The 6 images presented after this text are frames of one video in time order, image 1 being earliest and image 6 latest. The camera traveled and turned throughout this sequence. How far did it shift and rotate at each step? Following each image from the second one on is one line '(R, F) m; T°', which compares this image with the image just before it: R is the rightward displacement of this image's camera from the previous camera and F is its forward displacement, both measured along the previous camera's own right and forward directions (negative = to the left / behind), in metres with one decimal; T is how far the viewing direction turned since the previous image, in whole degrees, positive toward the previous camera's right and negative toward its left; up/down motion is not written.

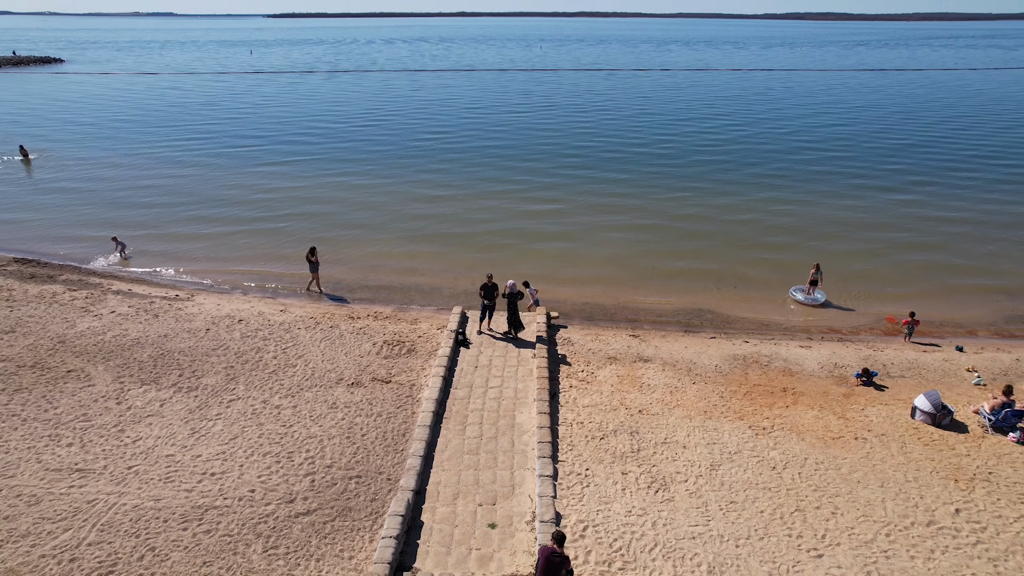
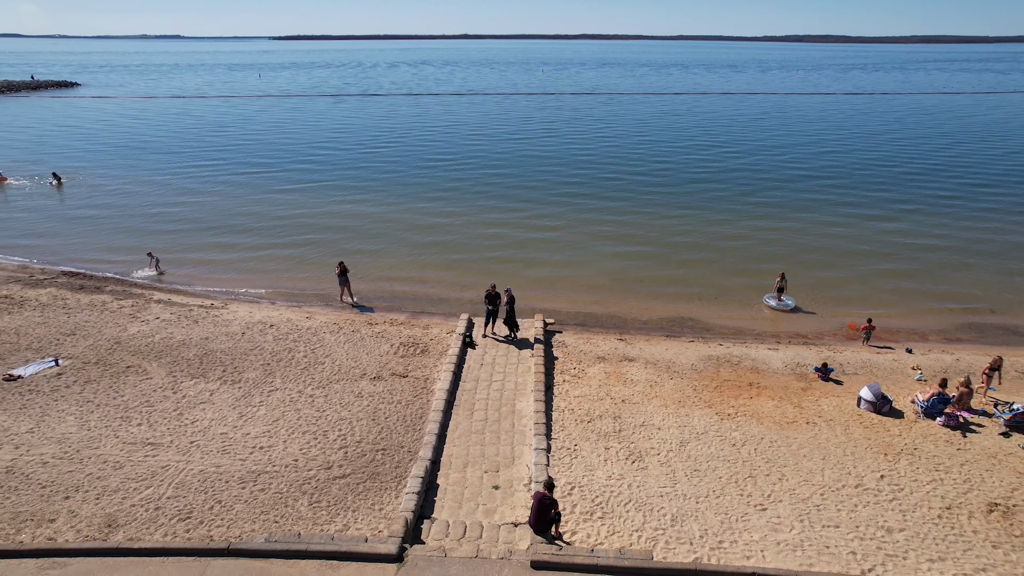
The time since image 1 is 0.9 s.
(0.0, -1.7) m; 0°
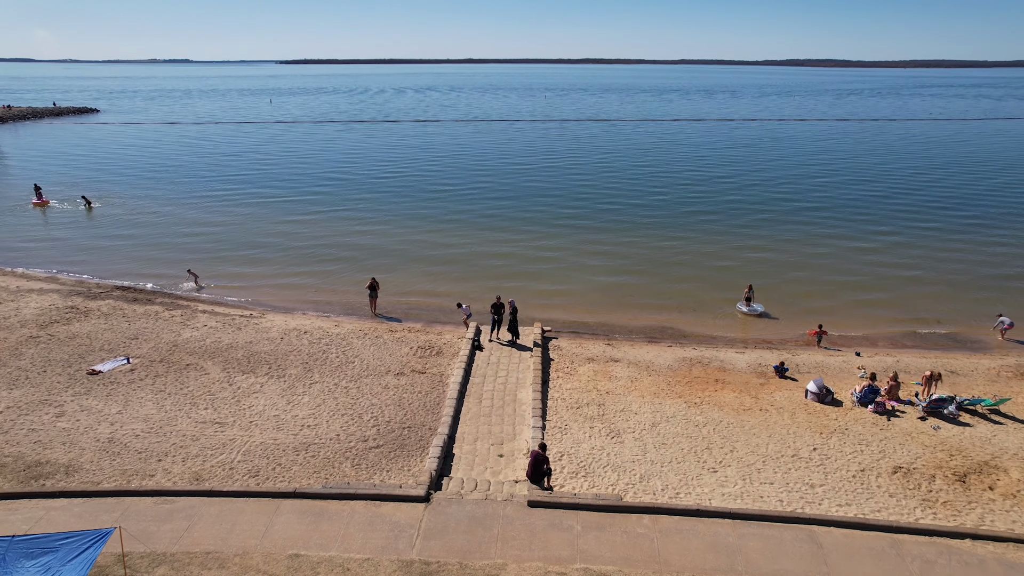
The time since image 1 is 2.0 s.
(0.0, -2.4) m; 0°
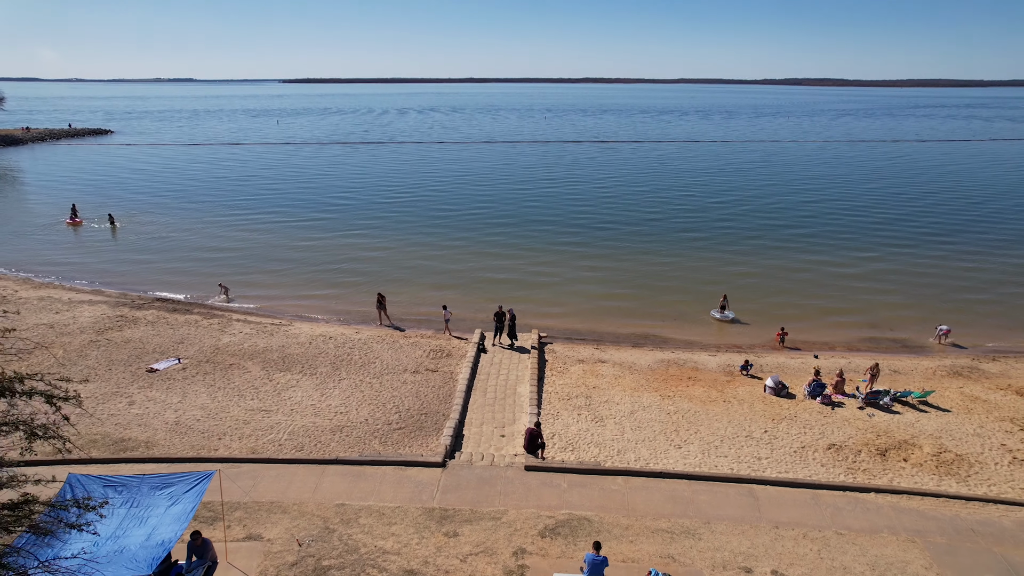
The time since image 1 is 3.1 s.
(0.0, -2.4) m; 0°
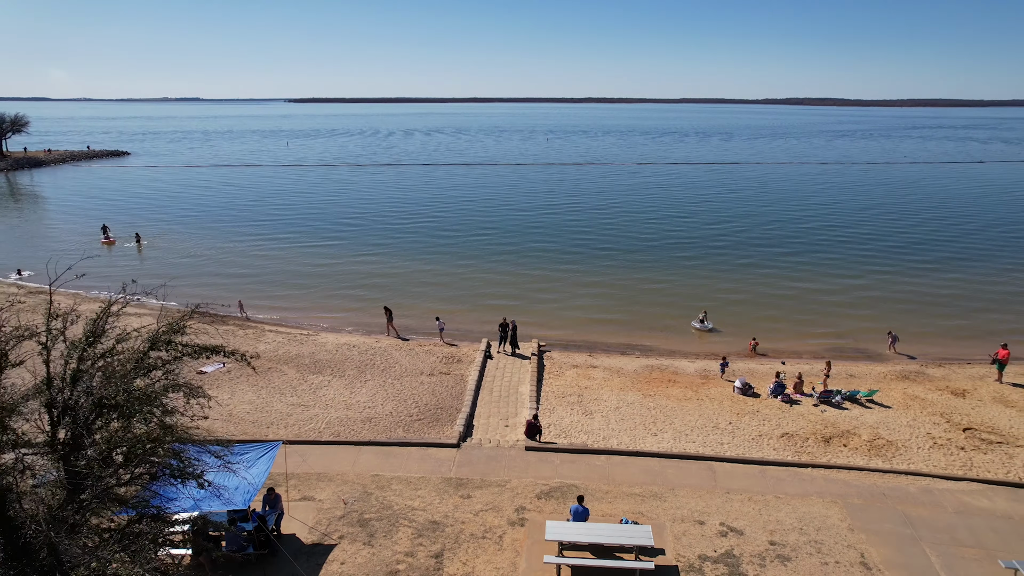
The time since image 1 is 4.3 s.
(0.0, -2.6) m; 0°
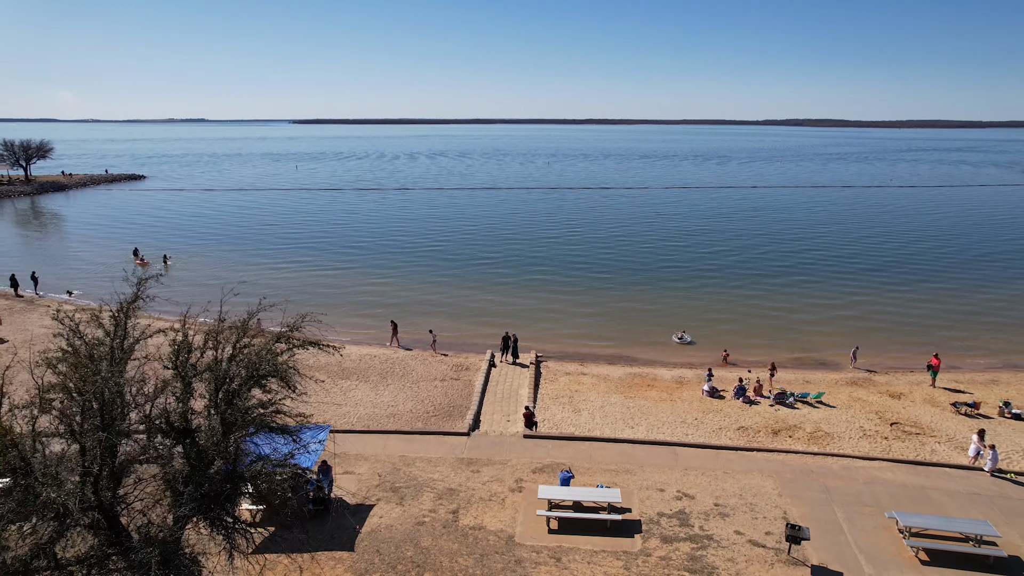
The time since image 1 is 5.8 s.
(0.0, -3.3) m; 0°
